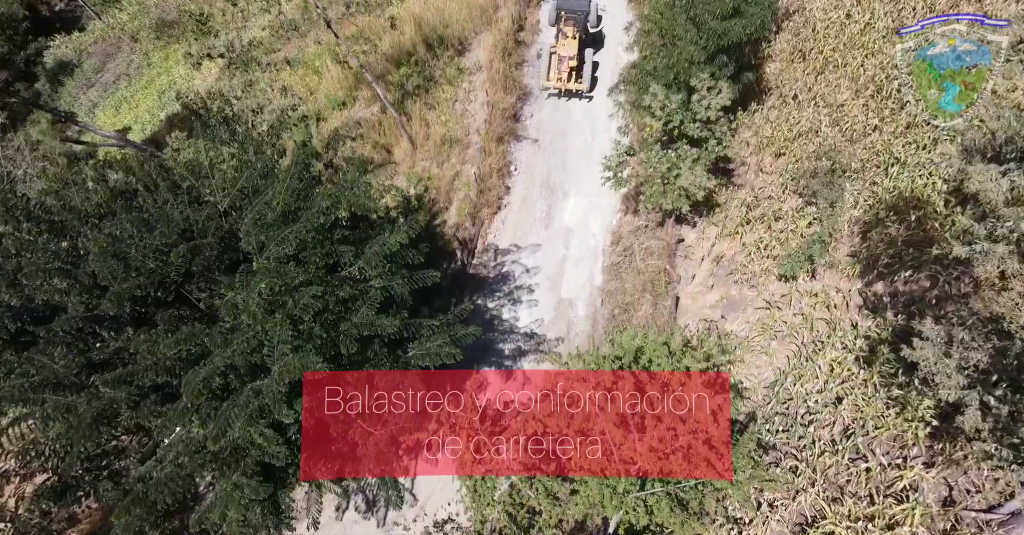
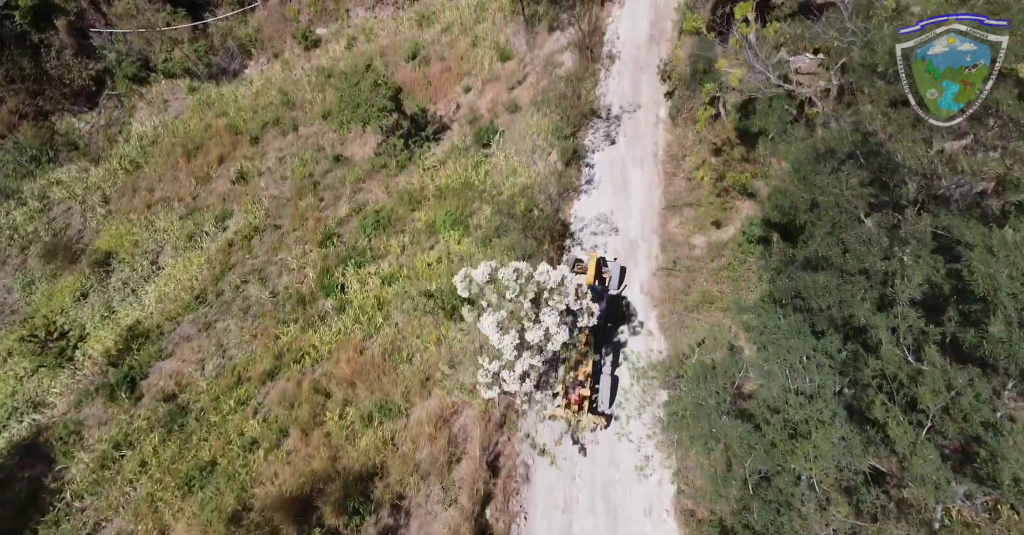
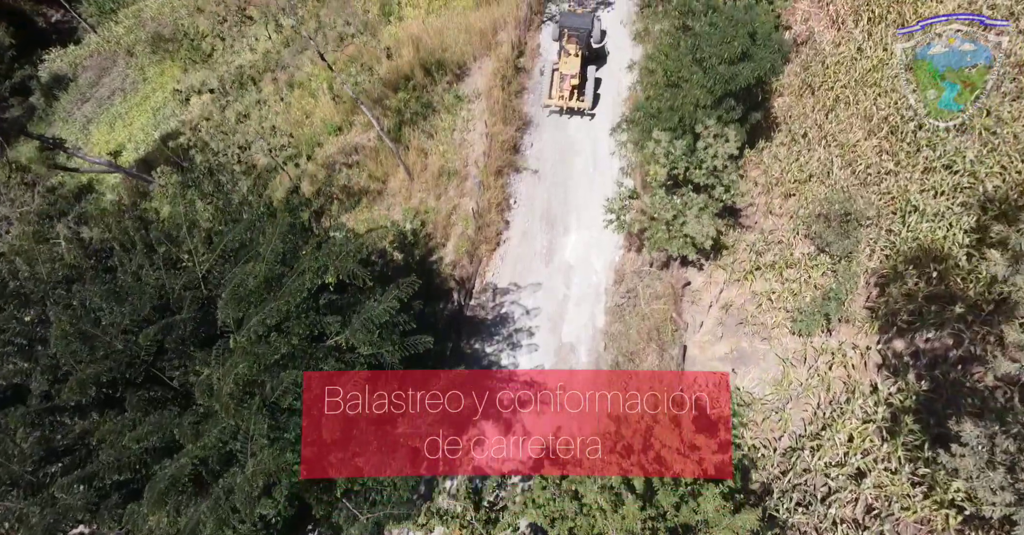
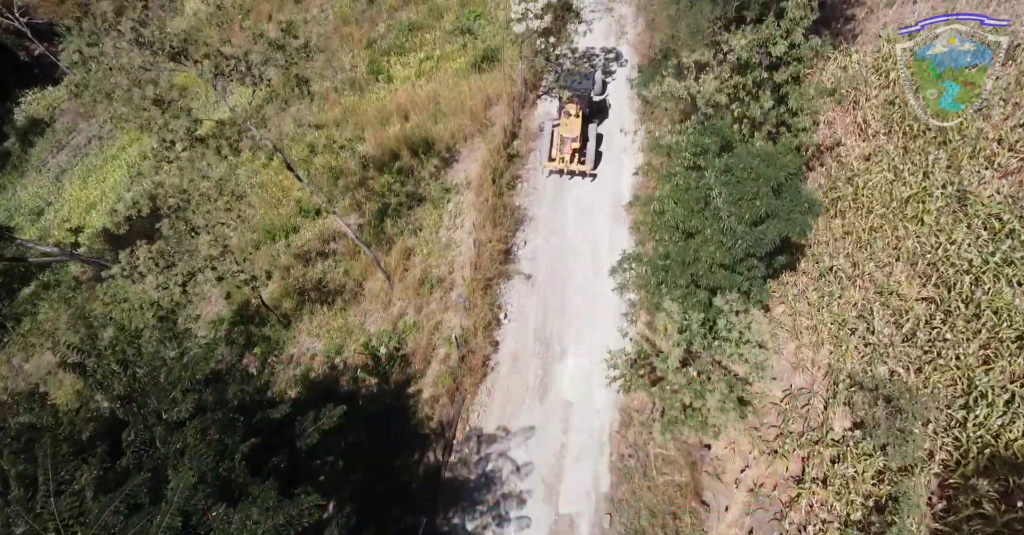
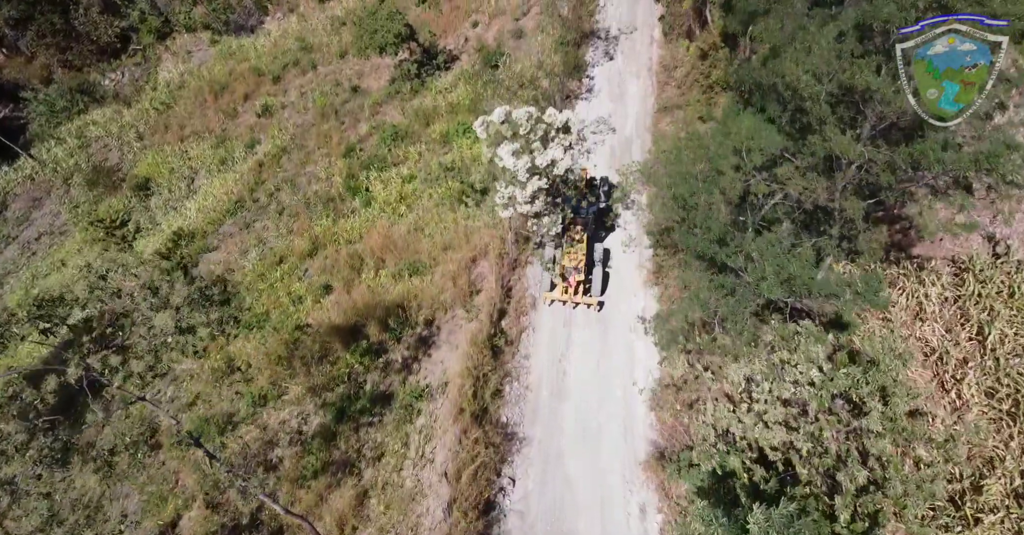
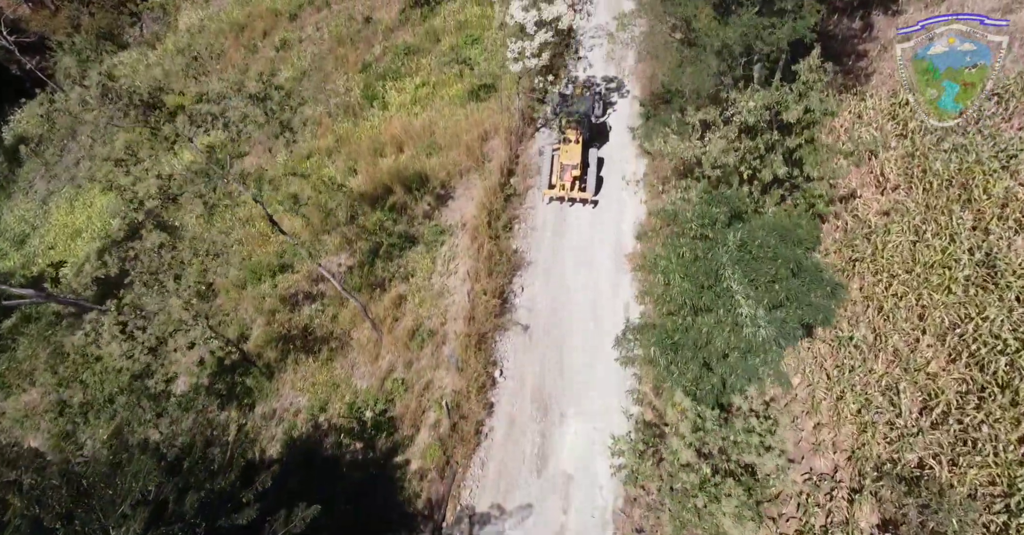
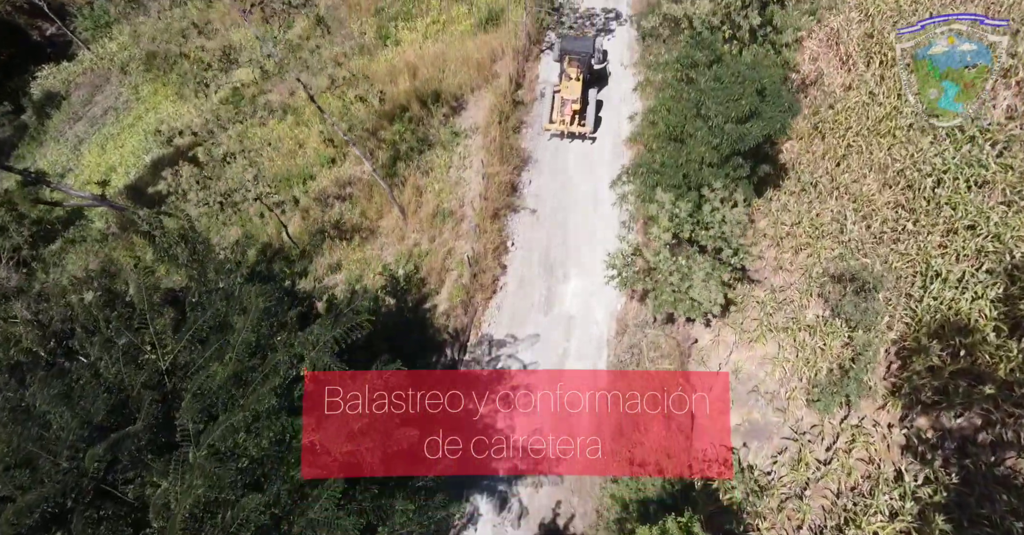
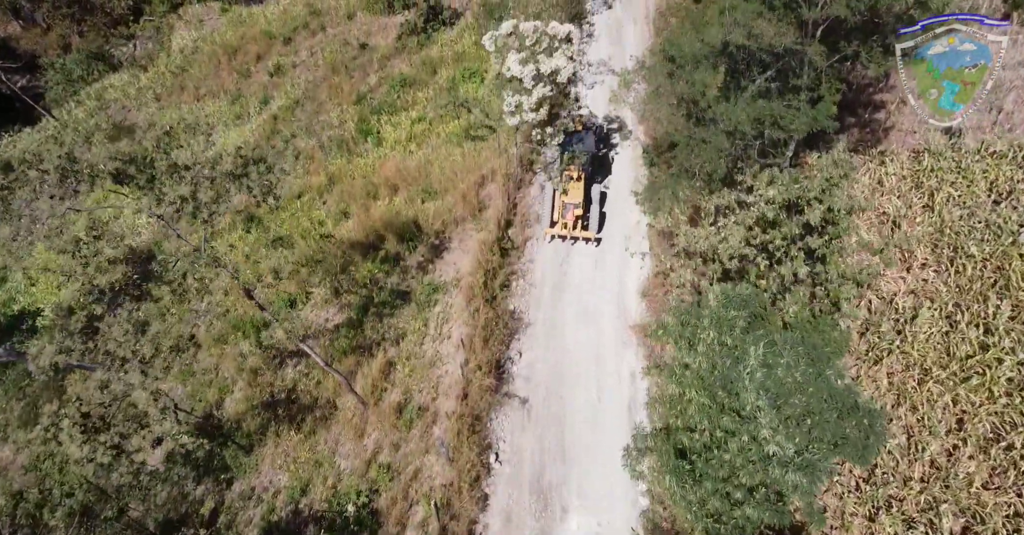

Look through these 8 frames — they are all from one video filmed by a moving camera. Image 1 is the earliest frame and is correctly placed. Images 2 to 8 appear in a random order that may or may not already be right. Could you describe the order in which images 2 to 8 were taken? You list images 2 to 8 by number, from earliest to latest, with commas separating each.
3, 7, 4, 6, 8, 5, 2
